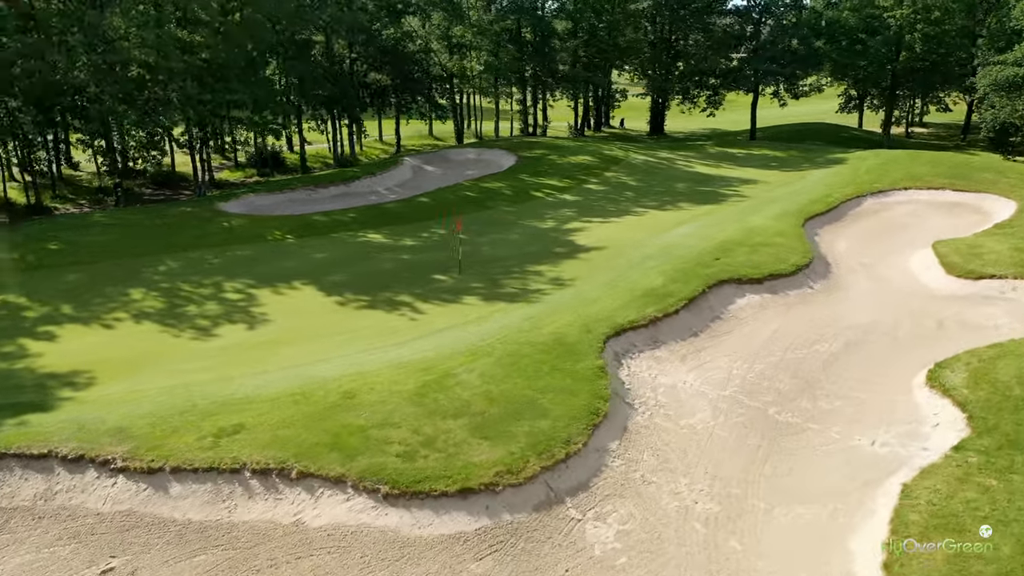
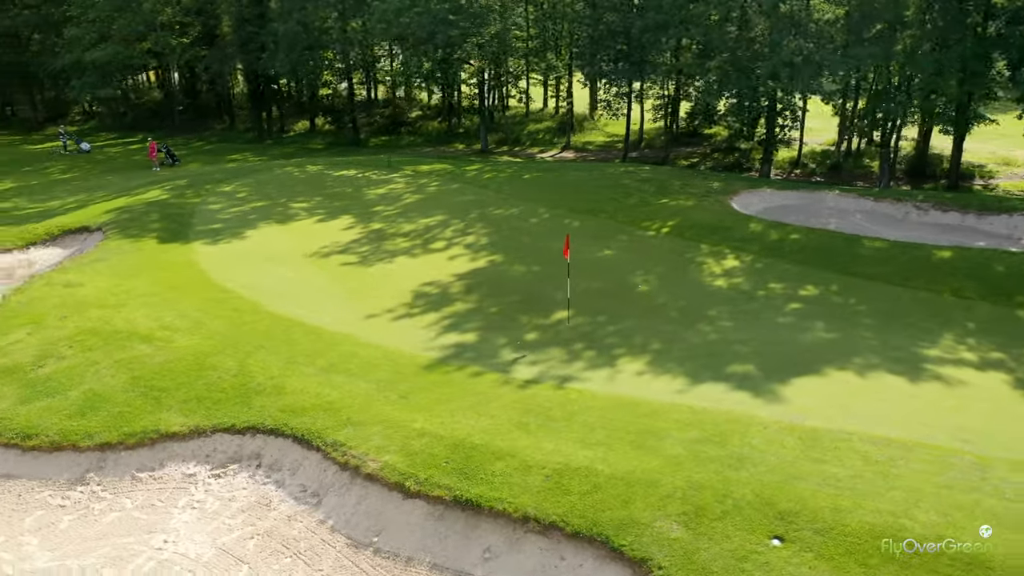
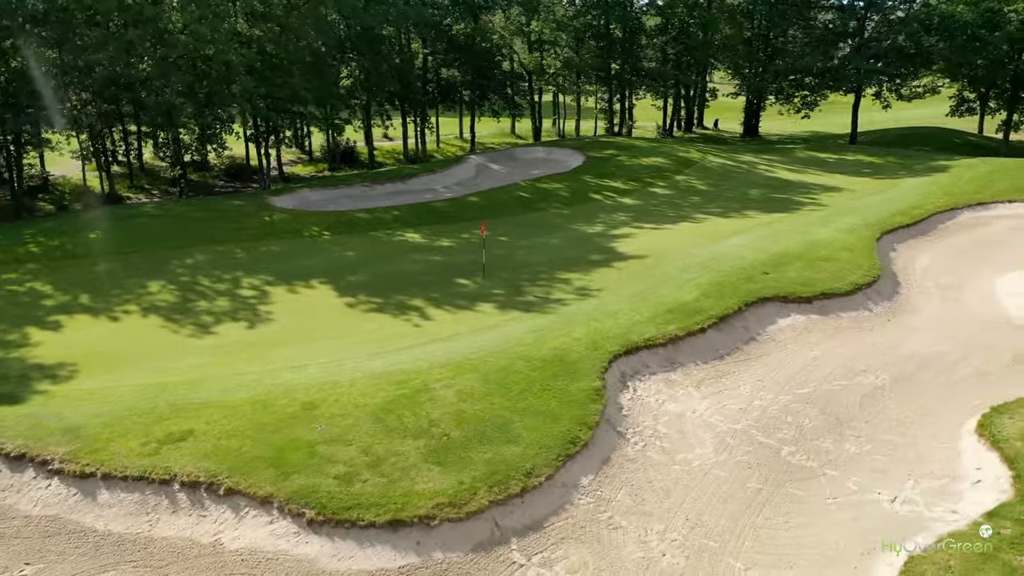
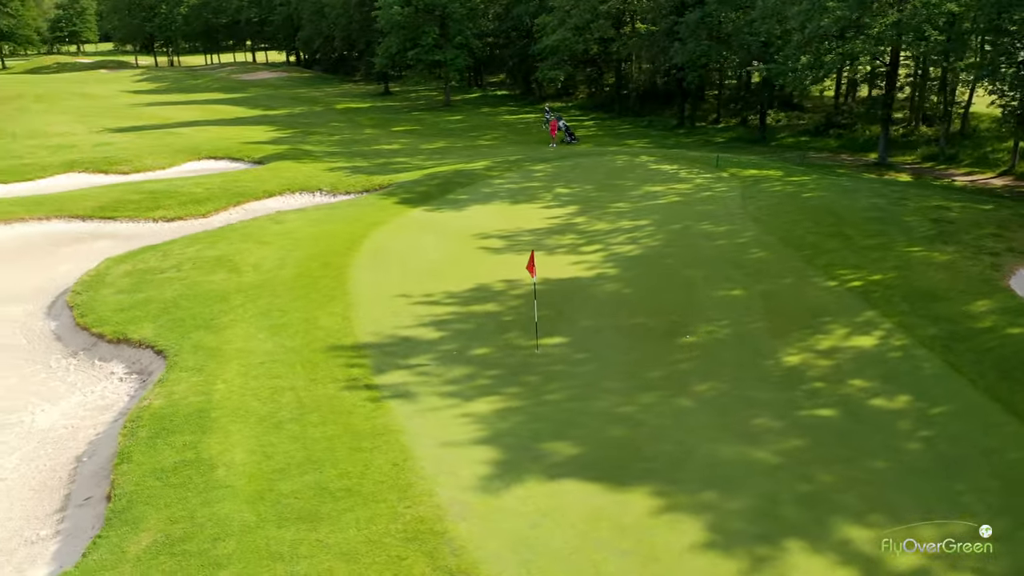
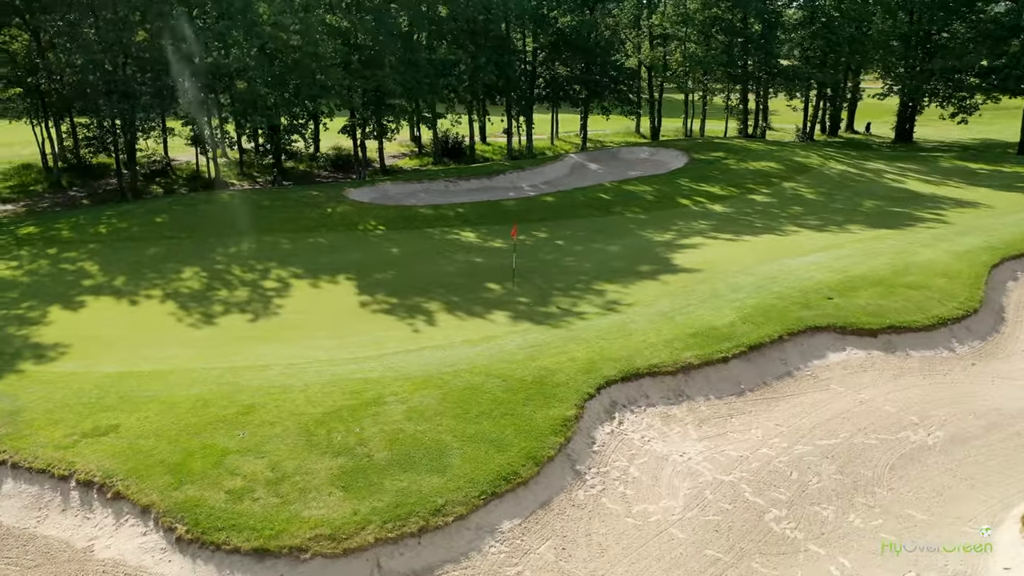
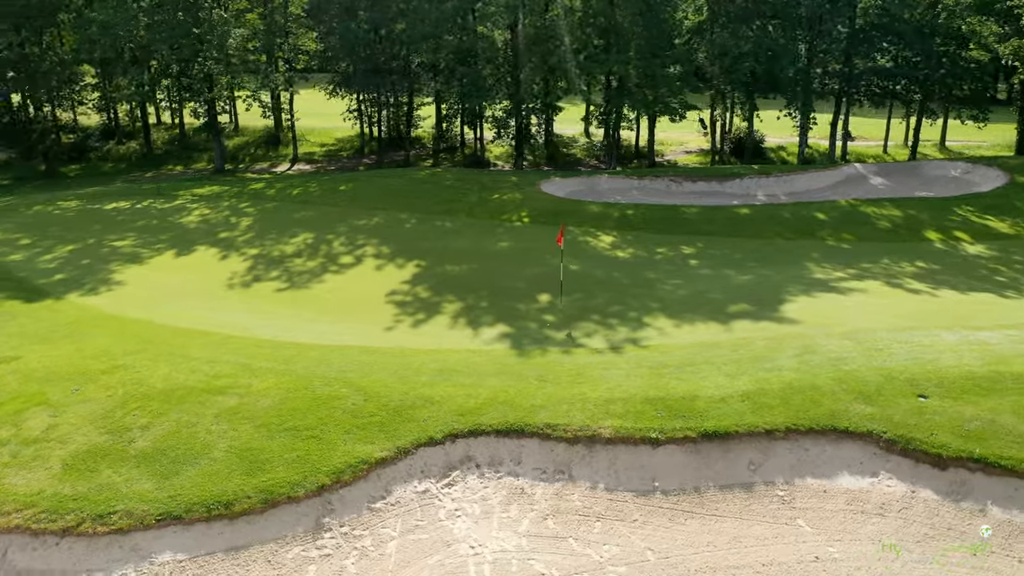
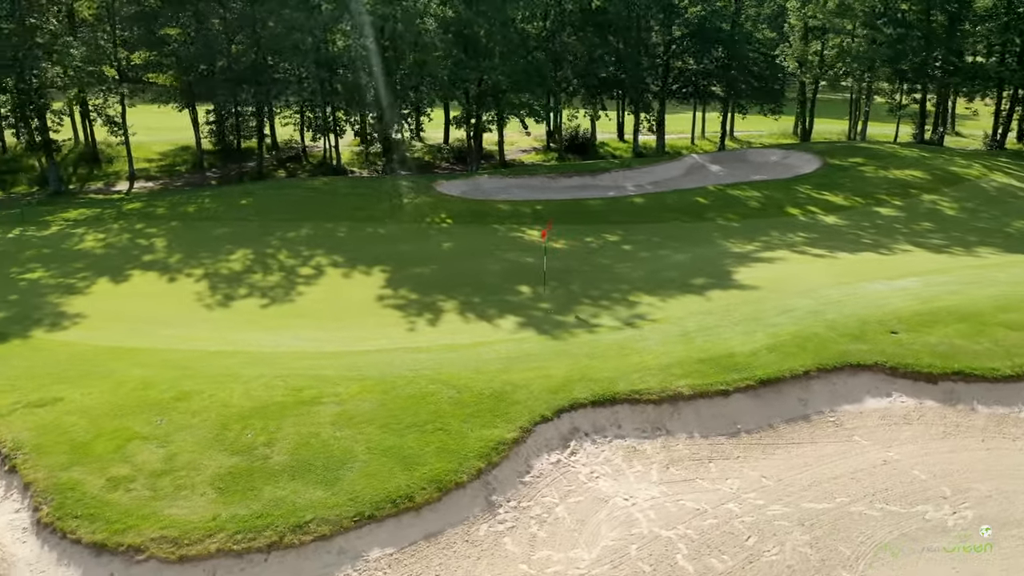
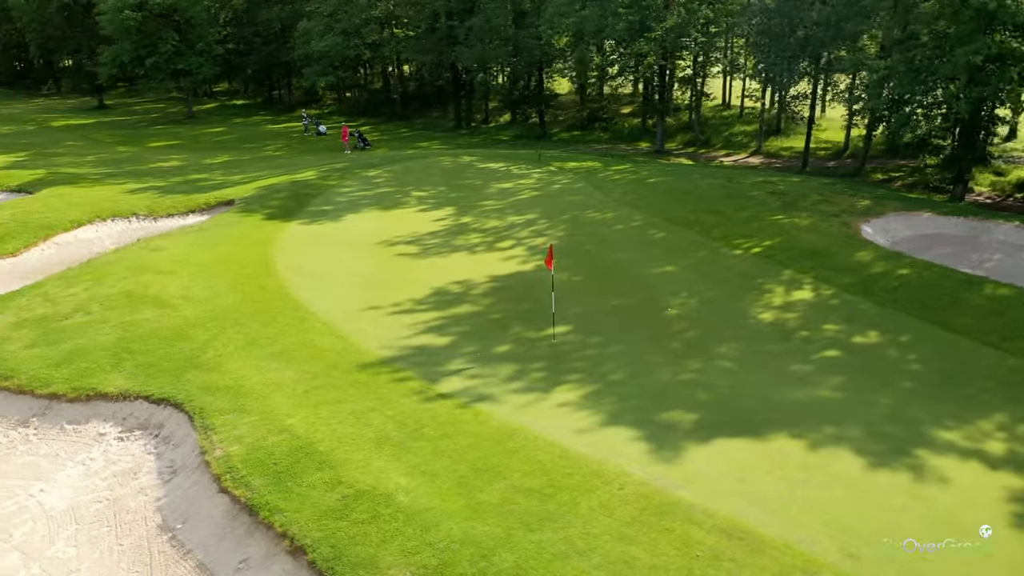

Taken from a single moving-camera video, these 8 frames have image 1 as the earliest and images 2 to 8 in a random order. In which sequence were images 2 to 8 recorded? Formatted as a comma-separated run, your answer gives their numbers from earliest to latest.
3, 5, 7, 6, 2, 8, 4
